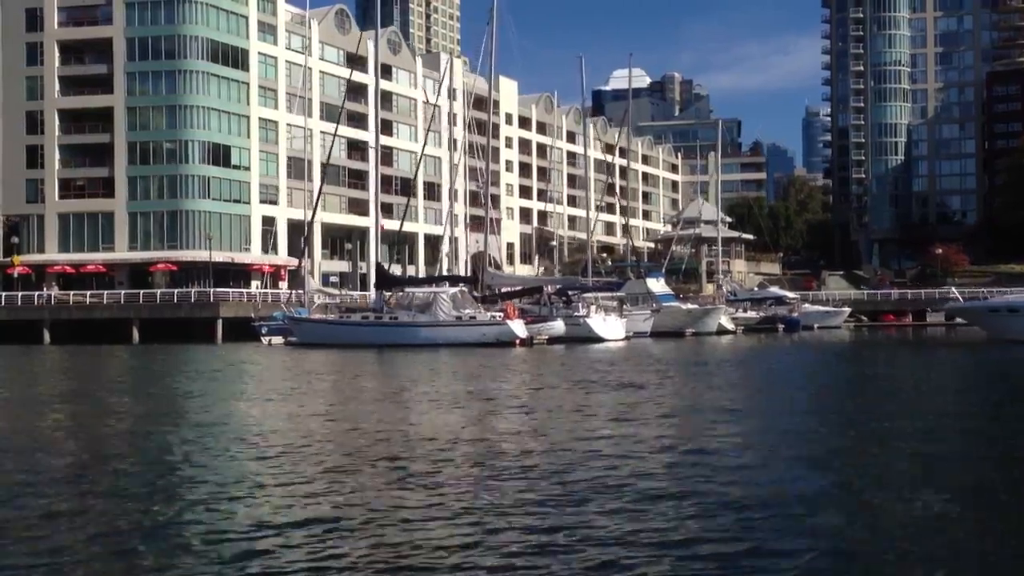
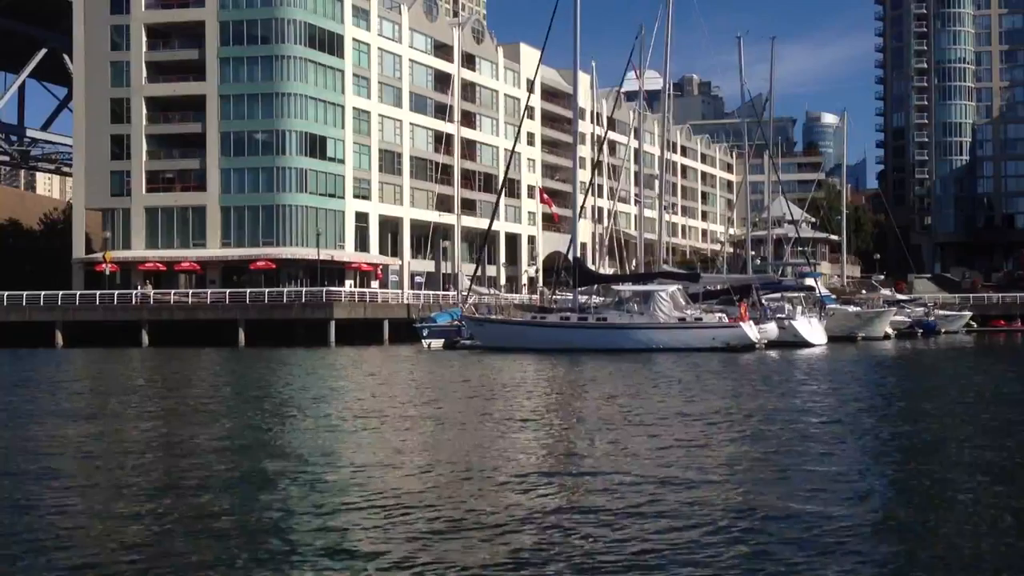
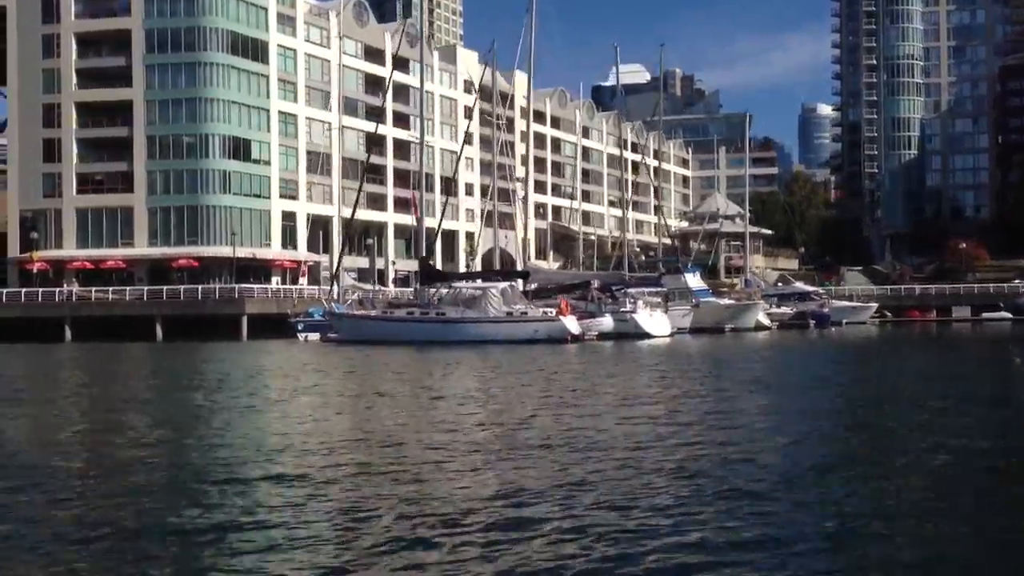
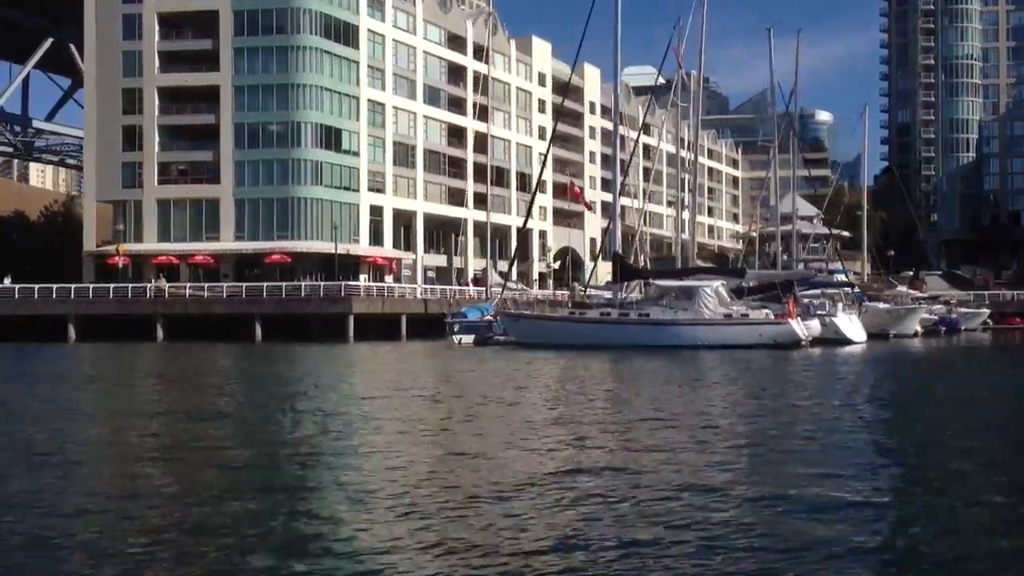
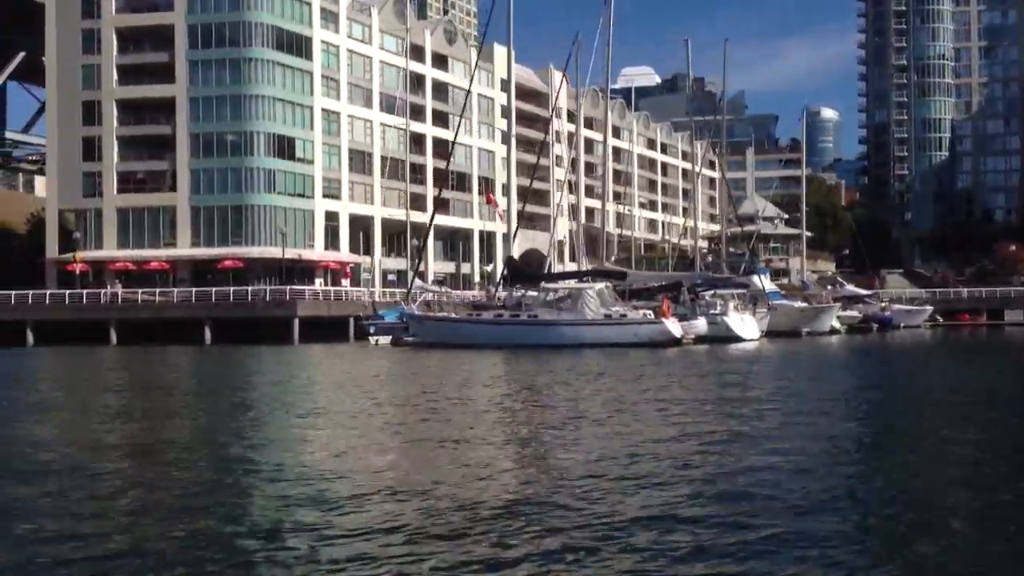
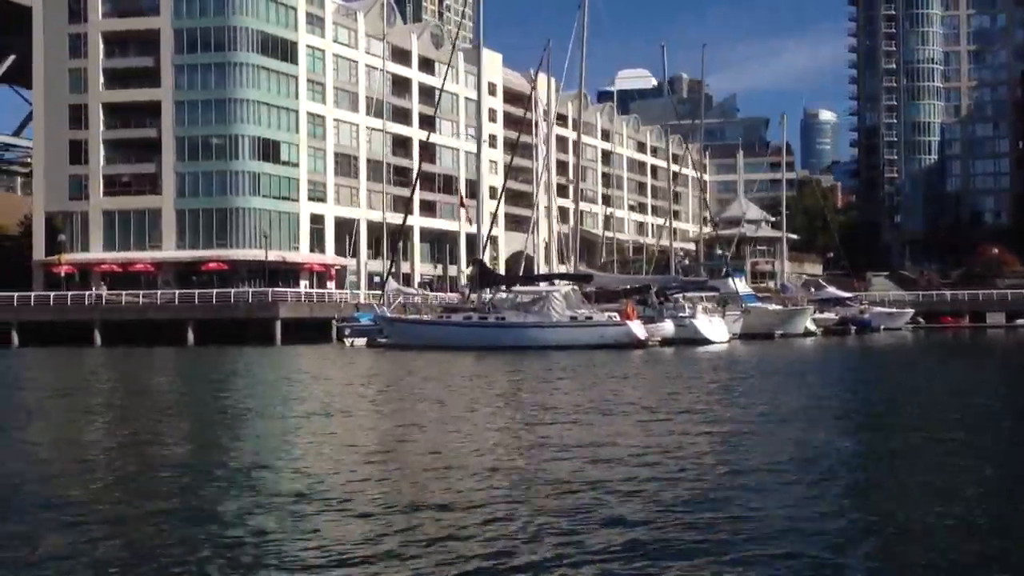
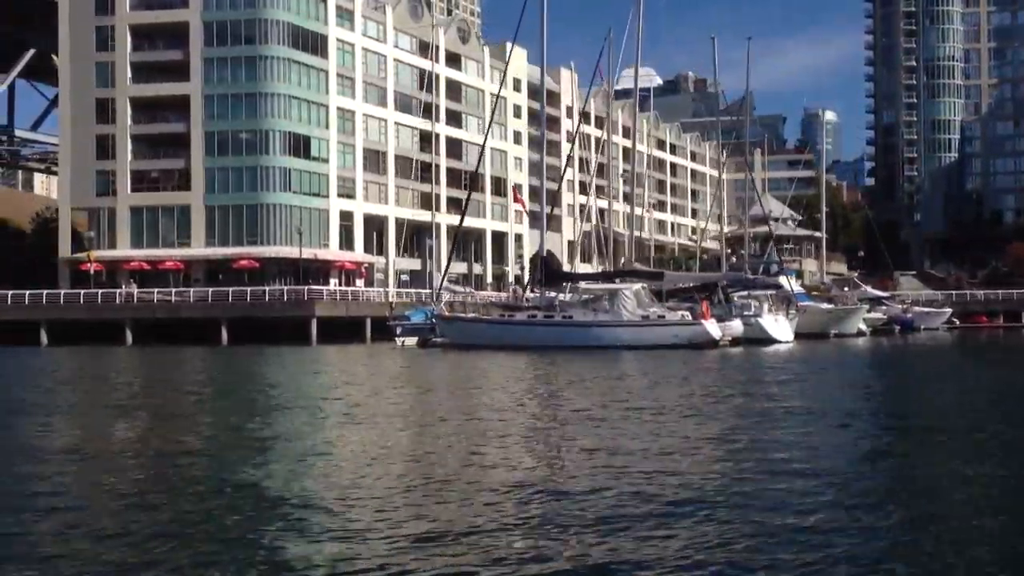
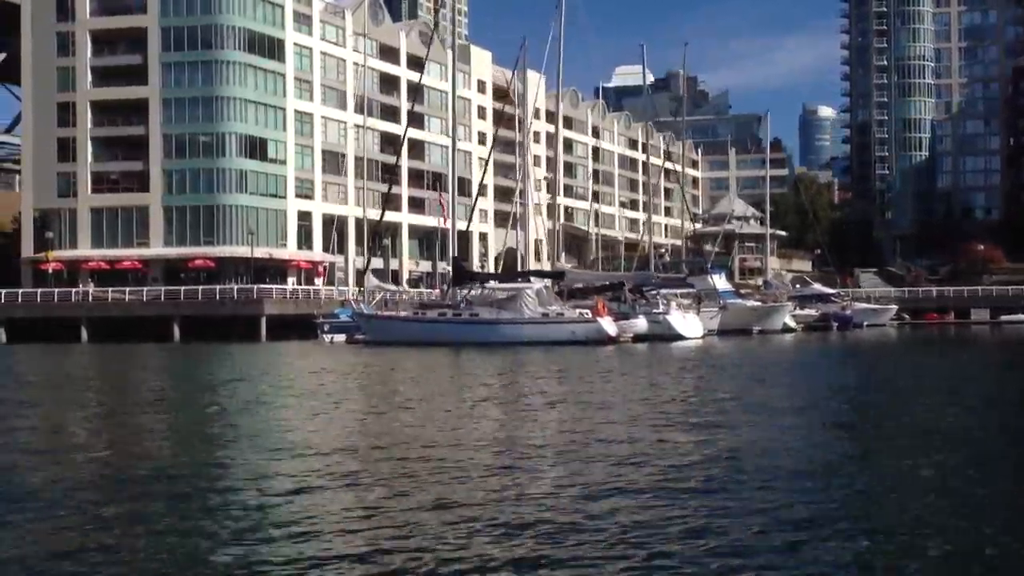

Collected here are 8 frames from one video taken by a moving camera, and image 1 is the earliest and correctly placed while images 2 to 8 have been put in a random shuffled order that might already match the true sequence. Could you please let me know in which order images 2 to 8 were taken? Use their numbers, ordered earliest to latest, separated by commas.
3, 8, 6, 5, 7, 2, 4
